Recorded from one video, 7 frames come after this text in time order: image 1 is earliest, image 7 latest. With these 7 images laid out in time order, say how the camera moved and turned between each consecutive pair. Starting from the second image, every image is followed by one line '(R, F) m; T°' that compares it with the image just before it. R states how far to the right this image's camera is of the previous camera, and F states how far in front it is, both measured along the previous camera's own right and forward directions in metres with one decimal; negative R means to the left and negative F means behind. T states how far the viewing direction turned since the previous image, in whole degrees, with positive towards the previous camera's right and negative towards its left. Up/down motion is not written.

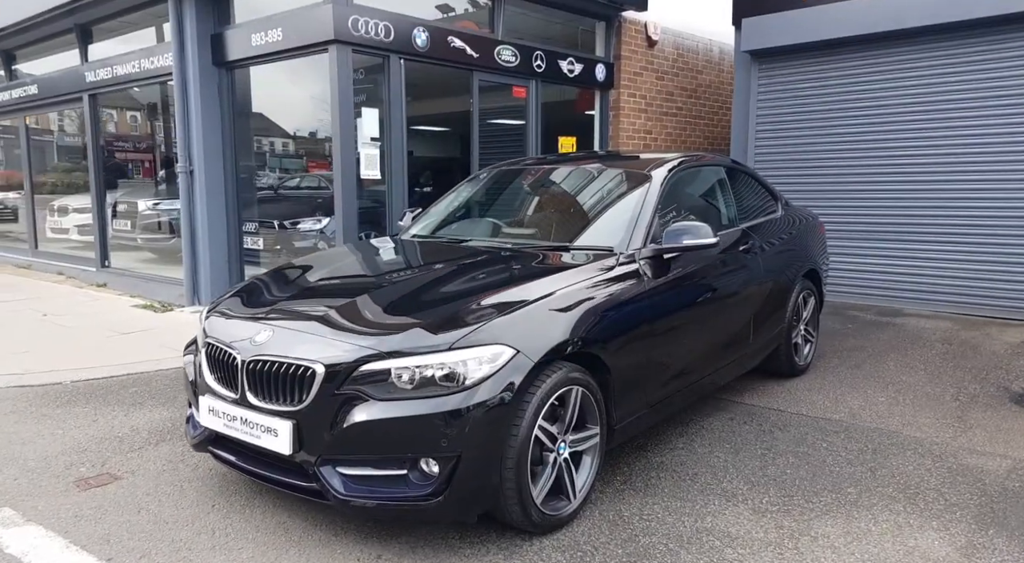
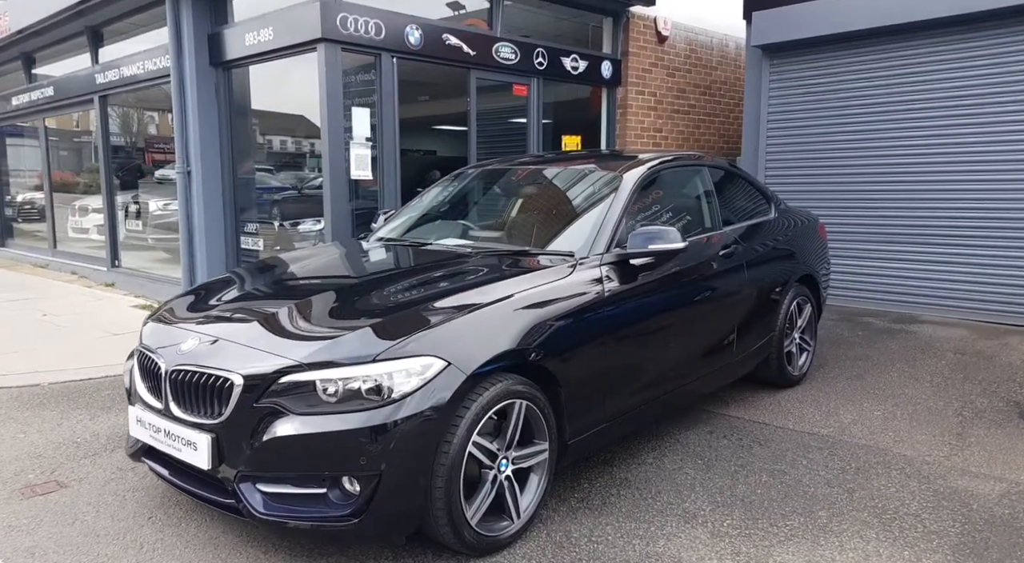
(+0.4, +0.2) m; -3°
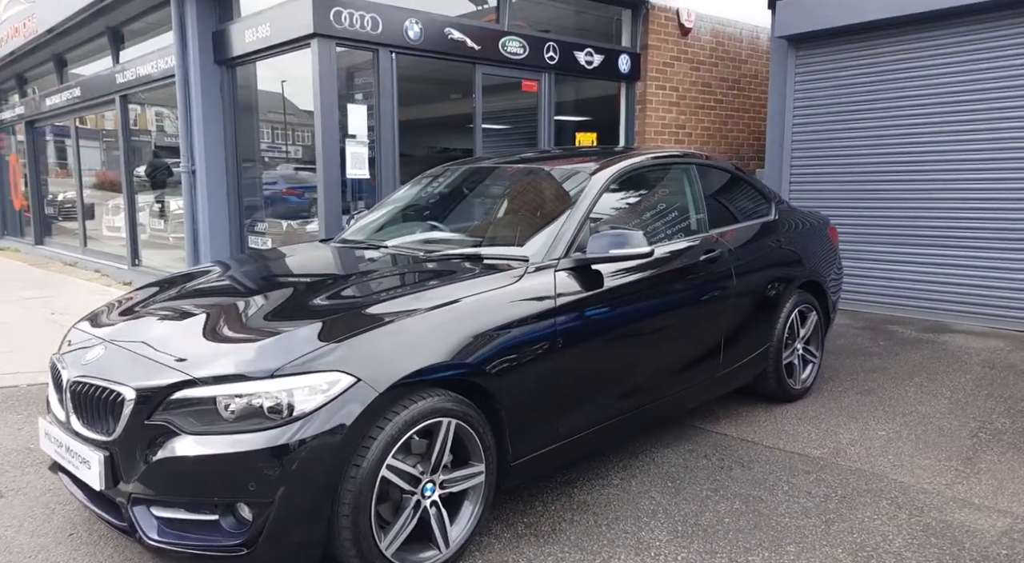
(+0.4, +0.3) m; -4°
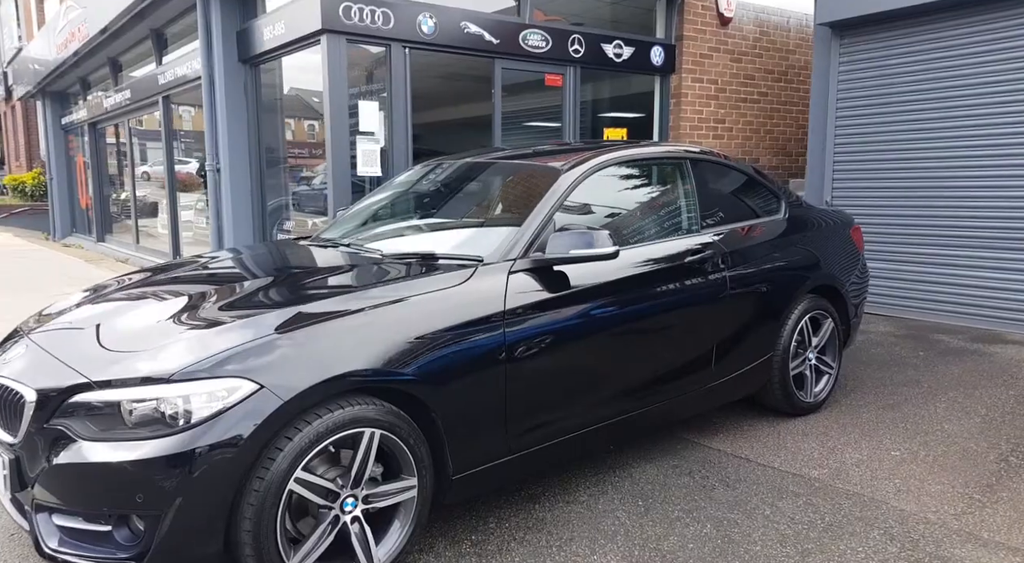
(+0.5, +0.2) m; -5°
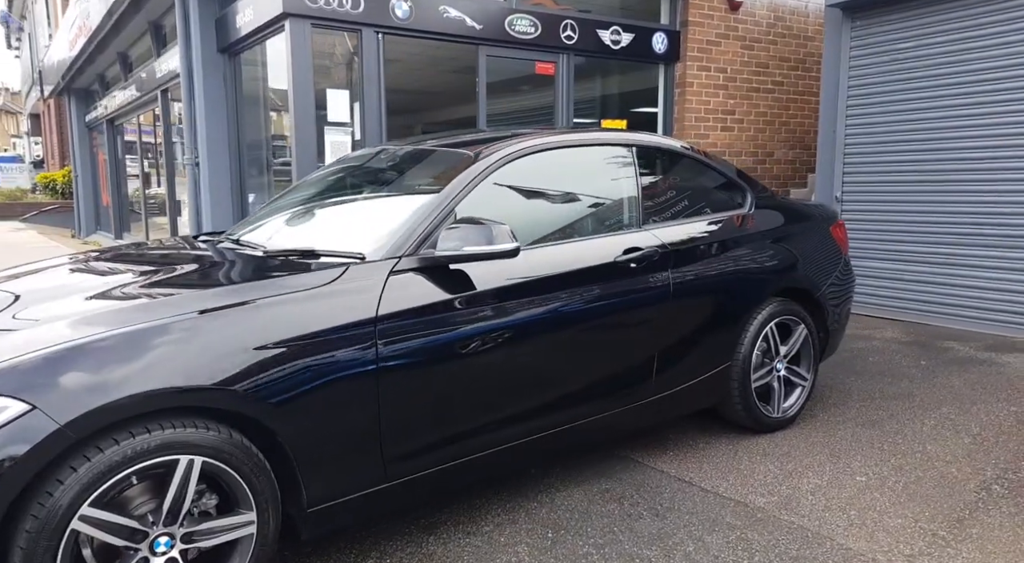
(+0.6, +0.4) m; -3°
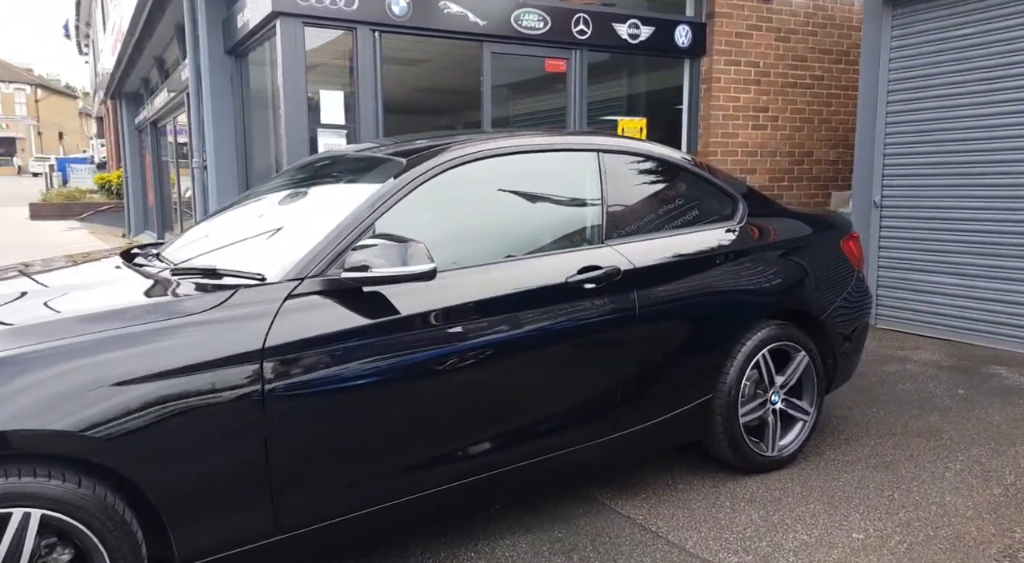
(+0.5, +0.4) m; -5°
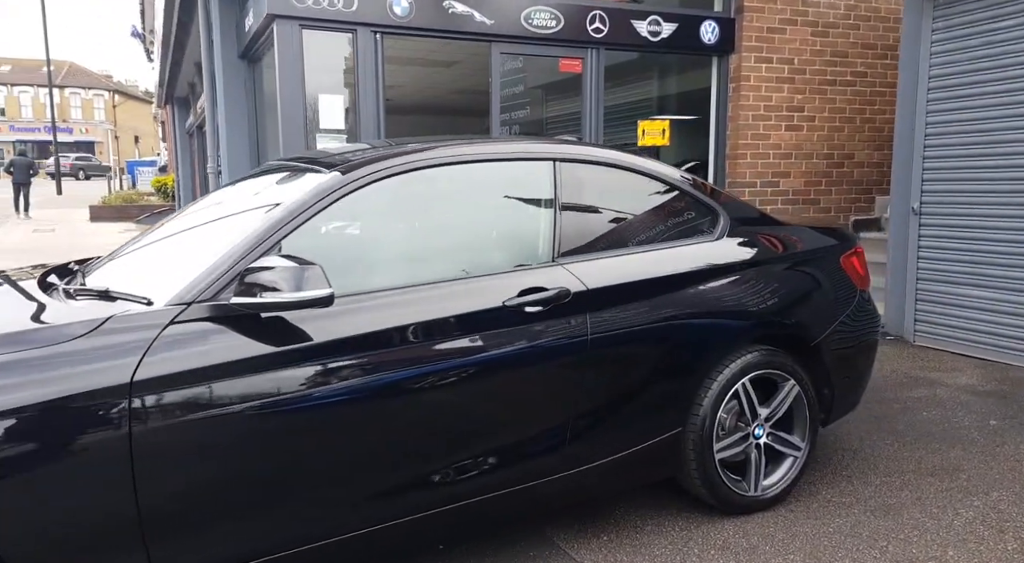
(+0.4, +0.3) m; -5°
